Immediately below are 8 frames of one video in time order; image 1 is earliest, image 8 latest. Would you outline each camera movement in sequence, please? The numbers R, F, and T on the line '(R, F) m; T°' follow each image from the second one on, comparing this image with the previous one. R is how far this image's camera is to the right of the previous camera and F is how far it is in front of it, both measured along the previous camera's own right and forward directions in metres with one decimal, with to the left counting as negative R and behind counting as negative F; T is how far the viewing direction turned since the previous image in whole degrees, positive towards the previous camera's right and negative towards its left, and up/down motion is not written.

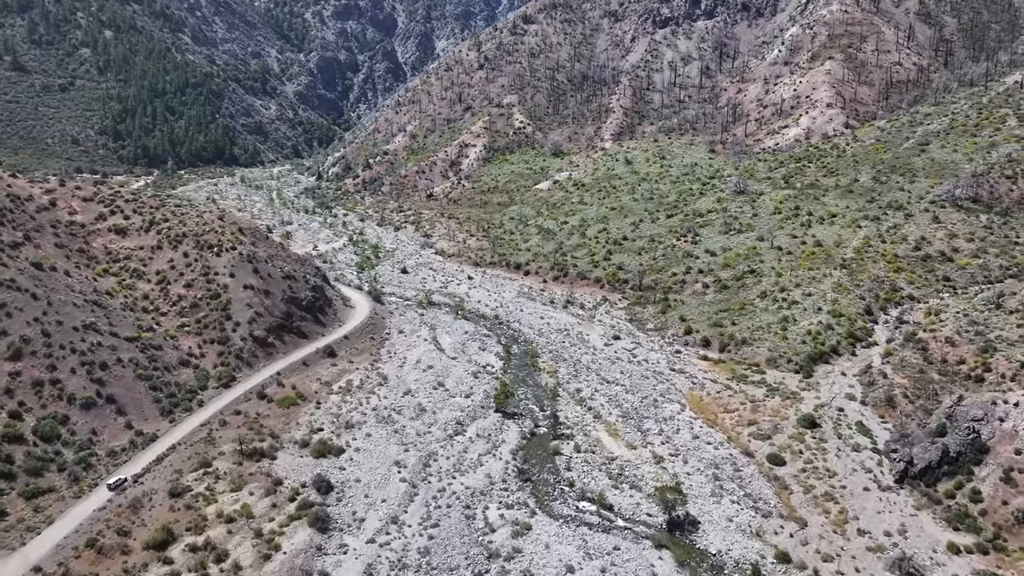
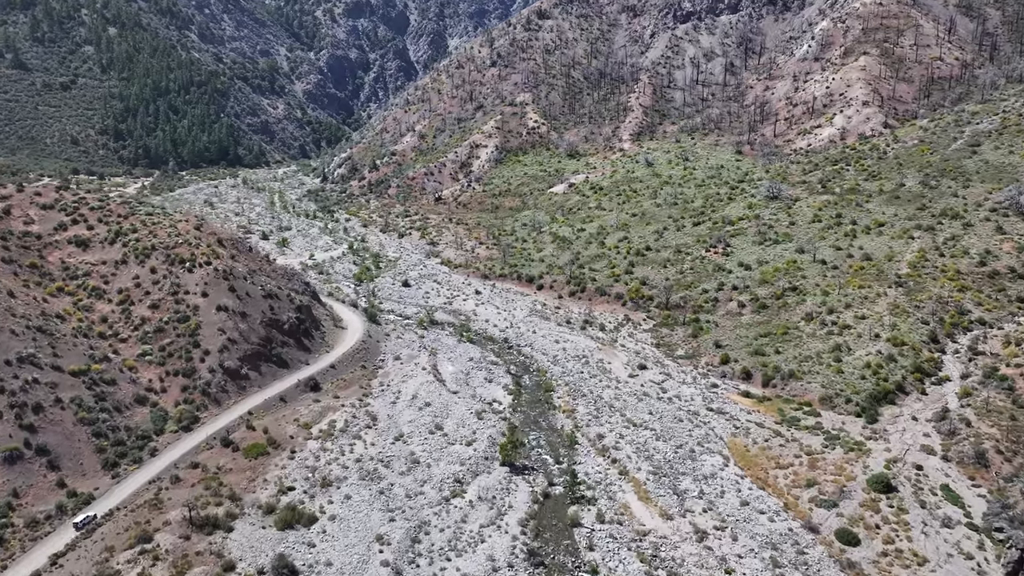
(+0.1, +6.1) m; -1°
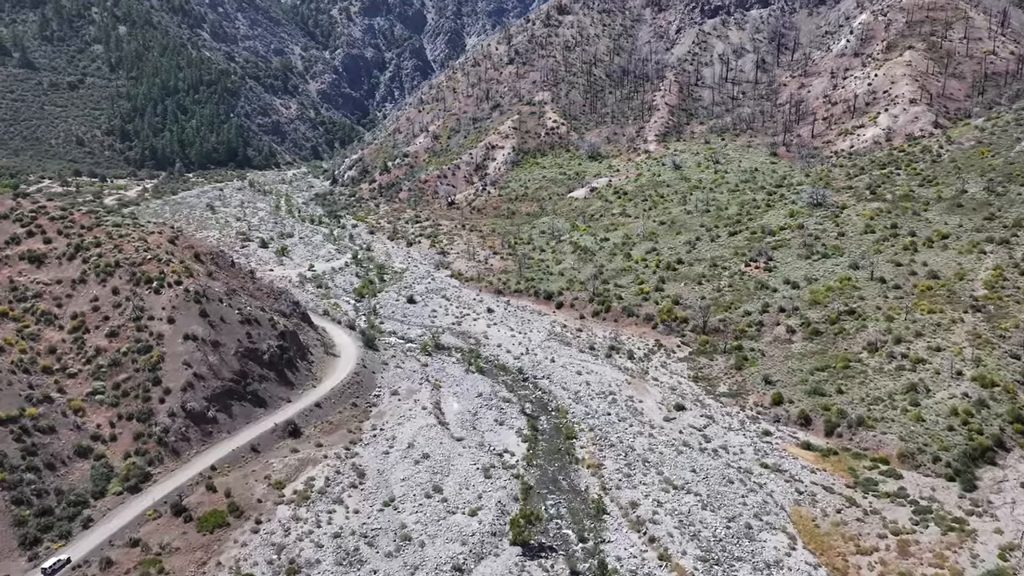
(+0.1, +6.1) m; -1°
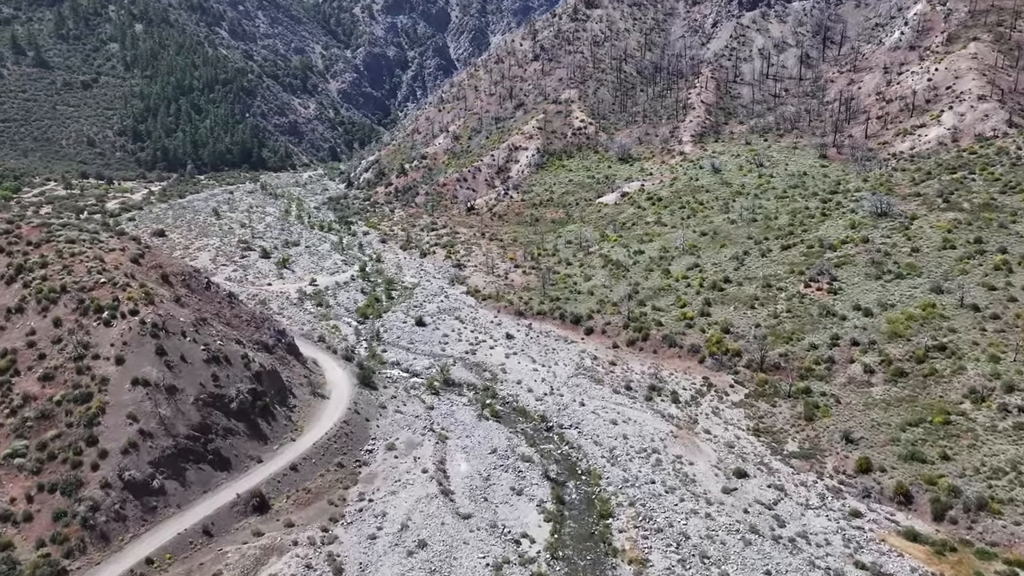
(+0.1, +6.9) m; -2°
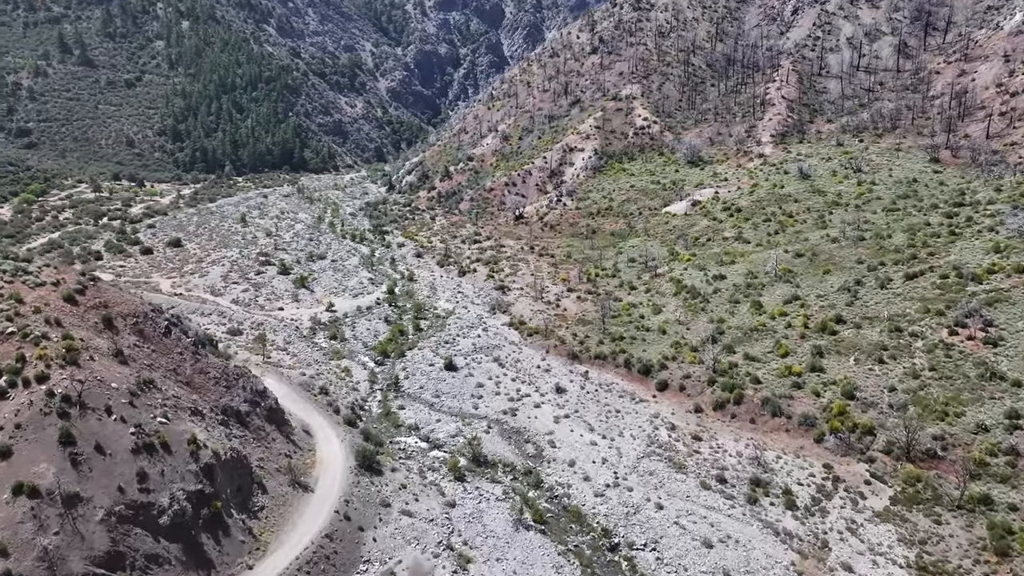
(-0.1, +9.9) m; -4°
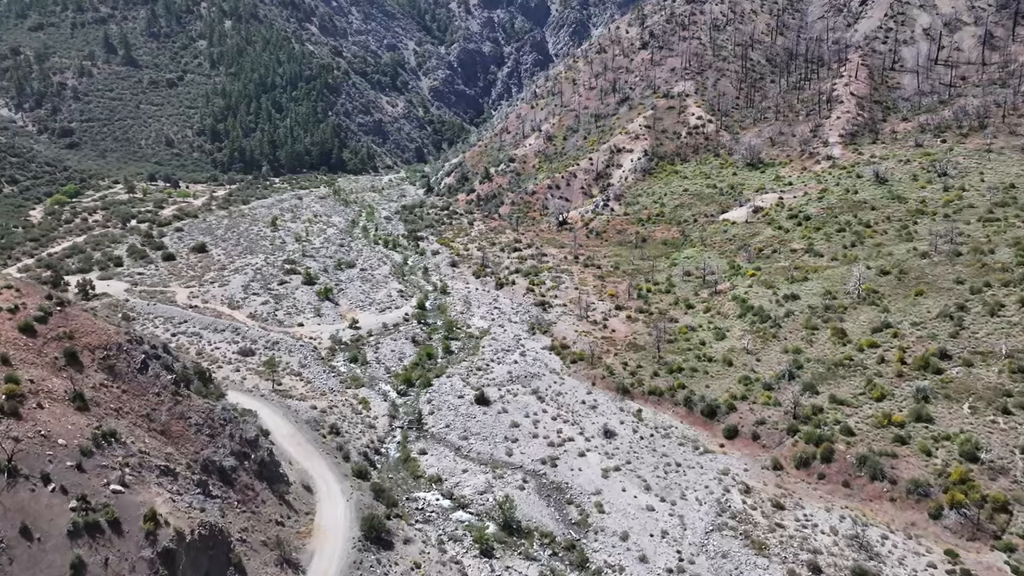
(0.0, +5.3) m; -3°
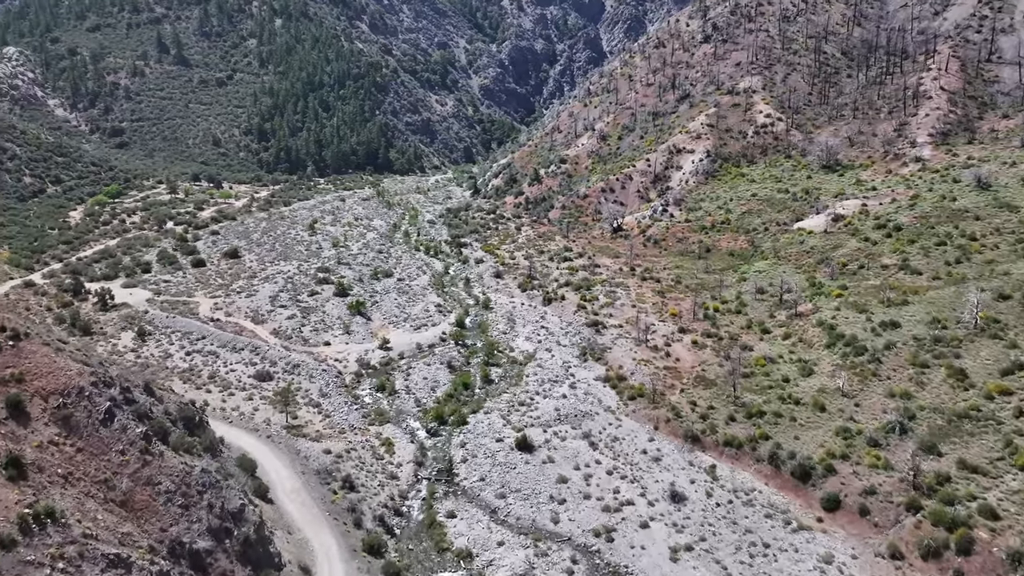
(0.0, +5.3) m; -4°
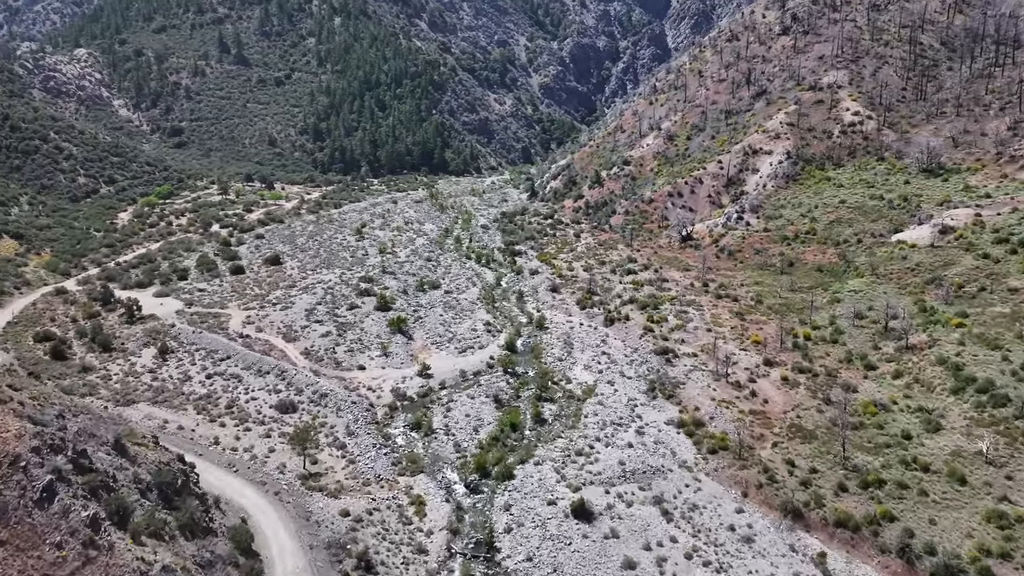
(-0.1, +5.3) m; -5°
